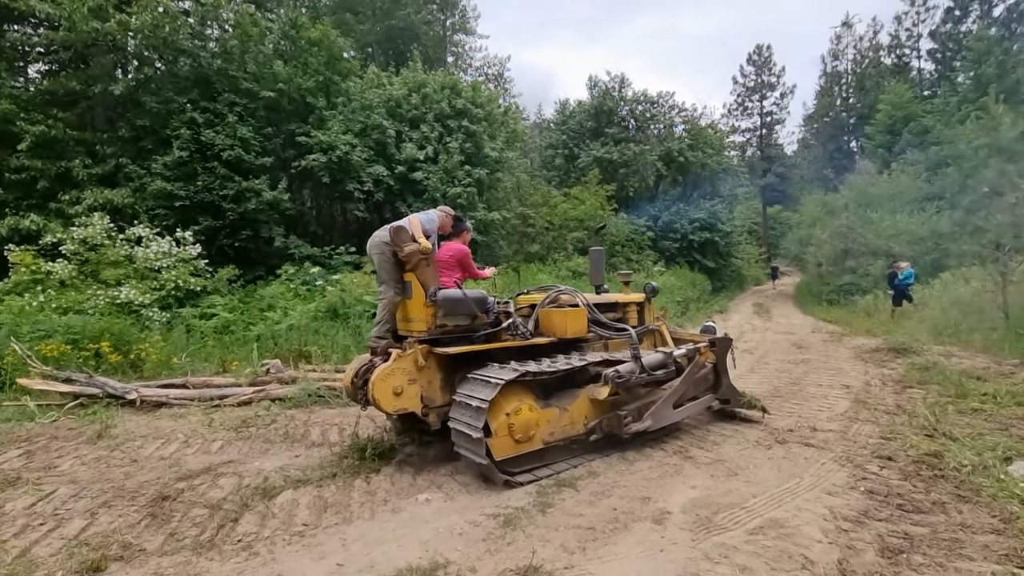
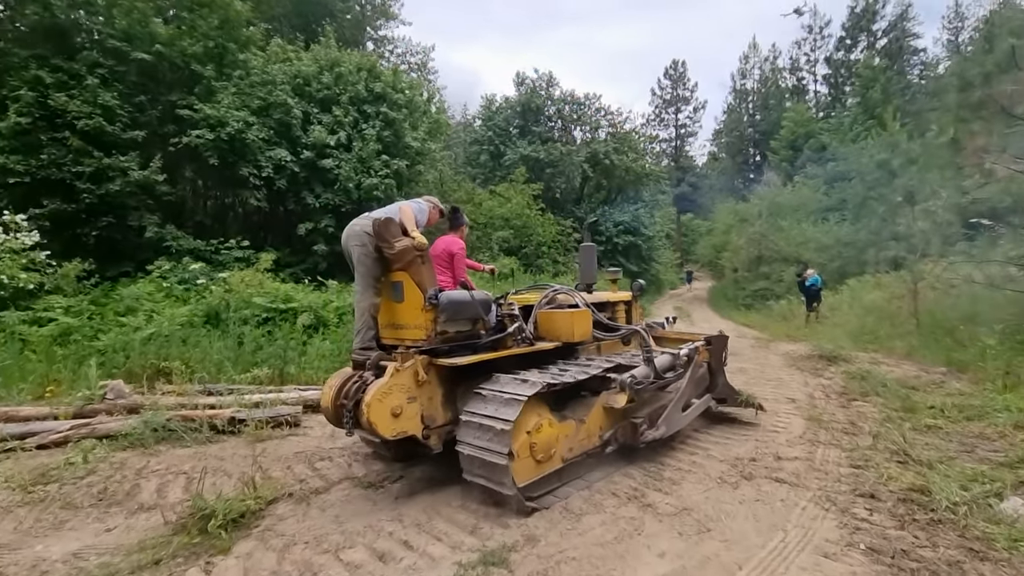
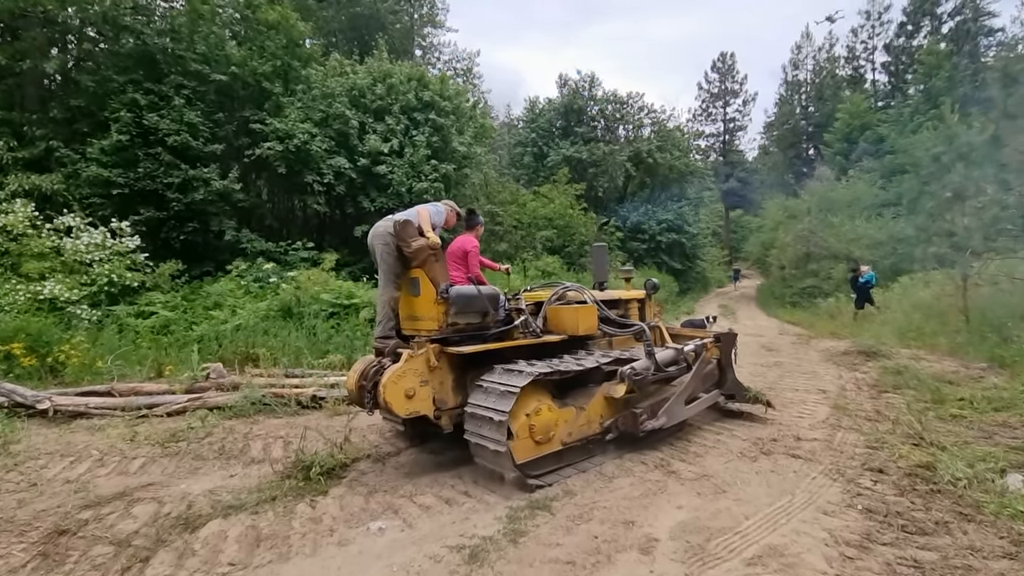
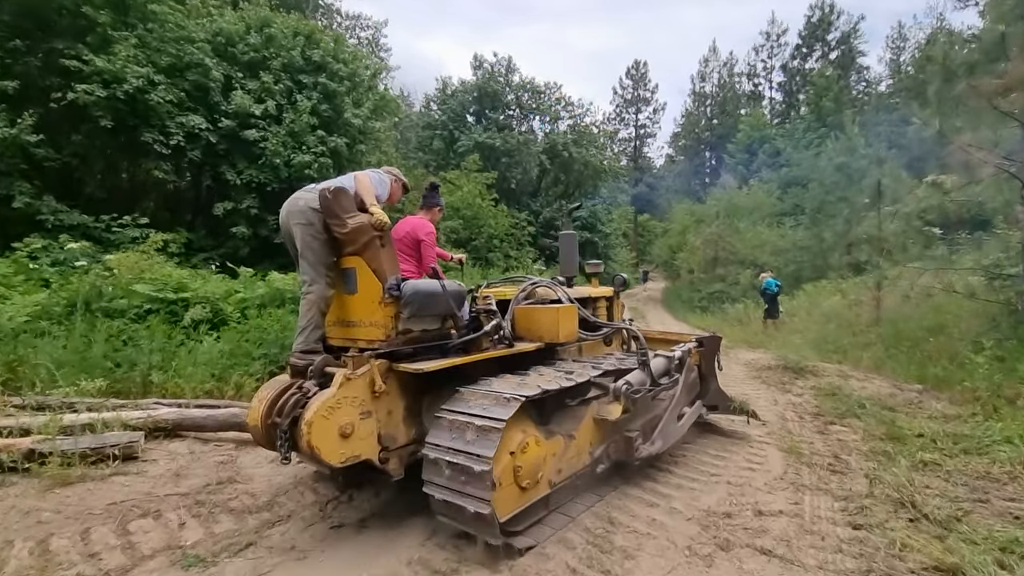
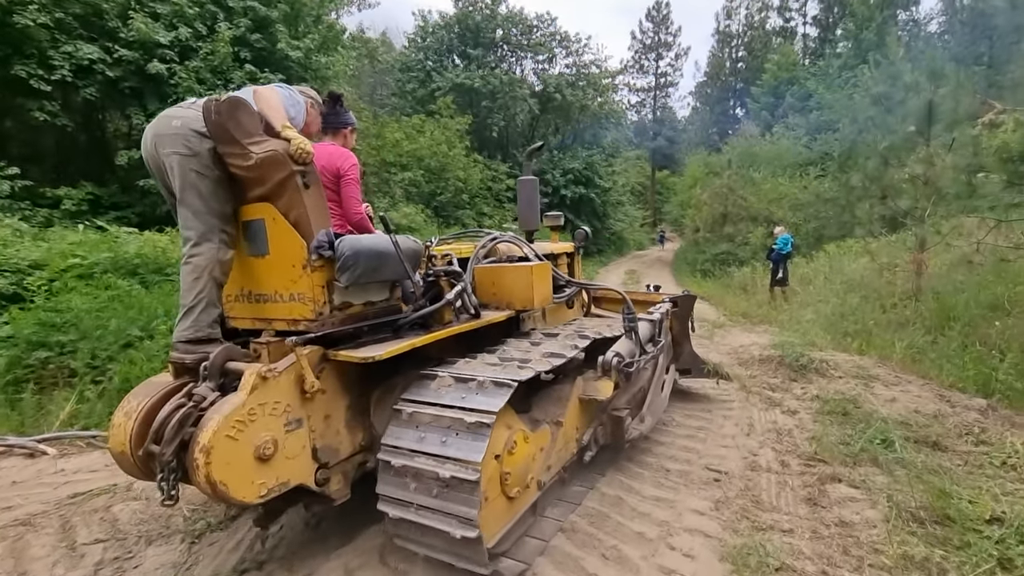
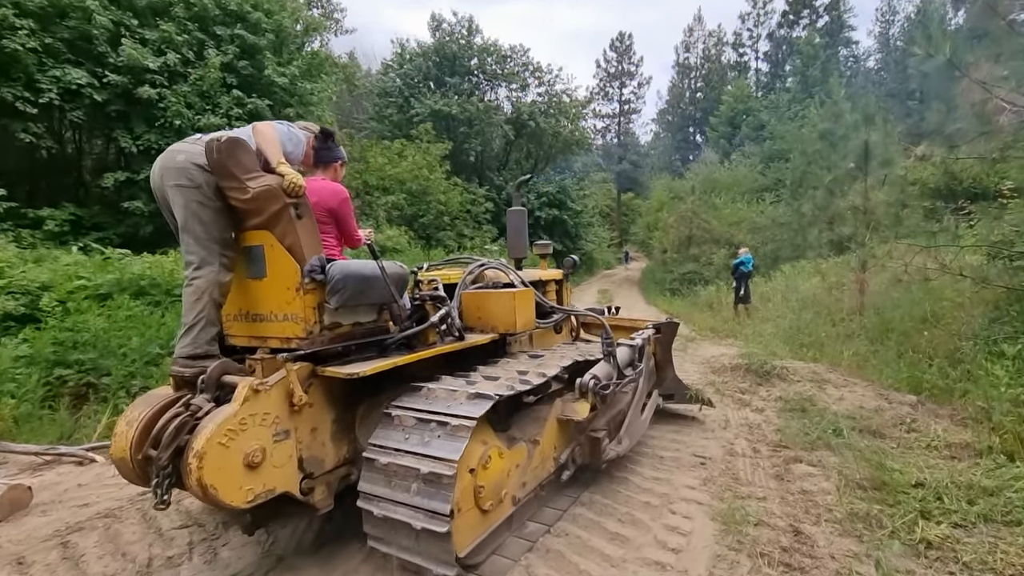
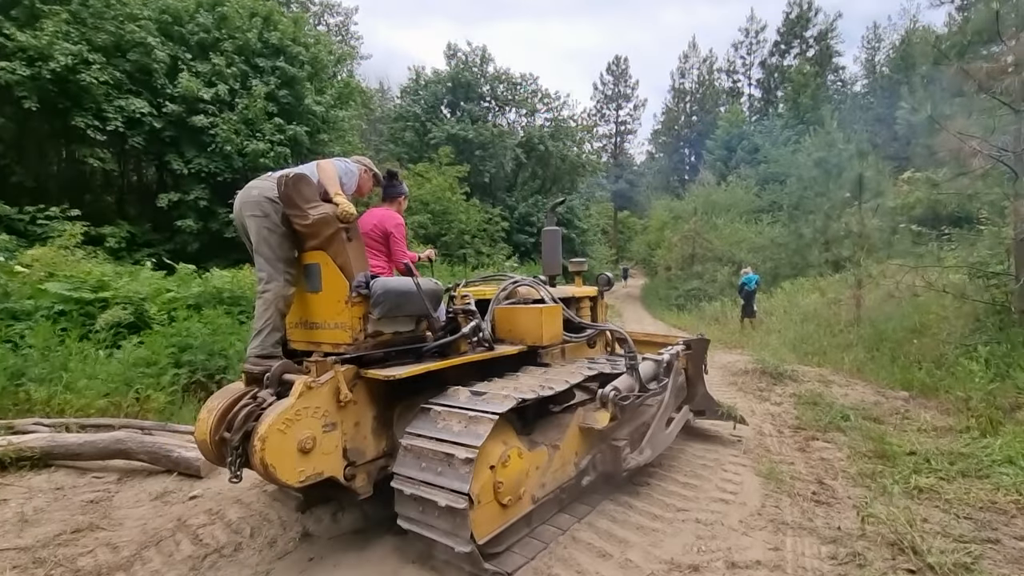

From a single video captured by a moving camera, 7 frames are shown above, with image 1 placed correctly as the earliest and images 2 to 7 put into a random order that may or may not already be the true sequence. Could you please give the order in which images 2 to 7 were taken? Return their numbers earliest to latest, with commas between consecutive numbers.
3, 2, 4, 7, 6, 5
